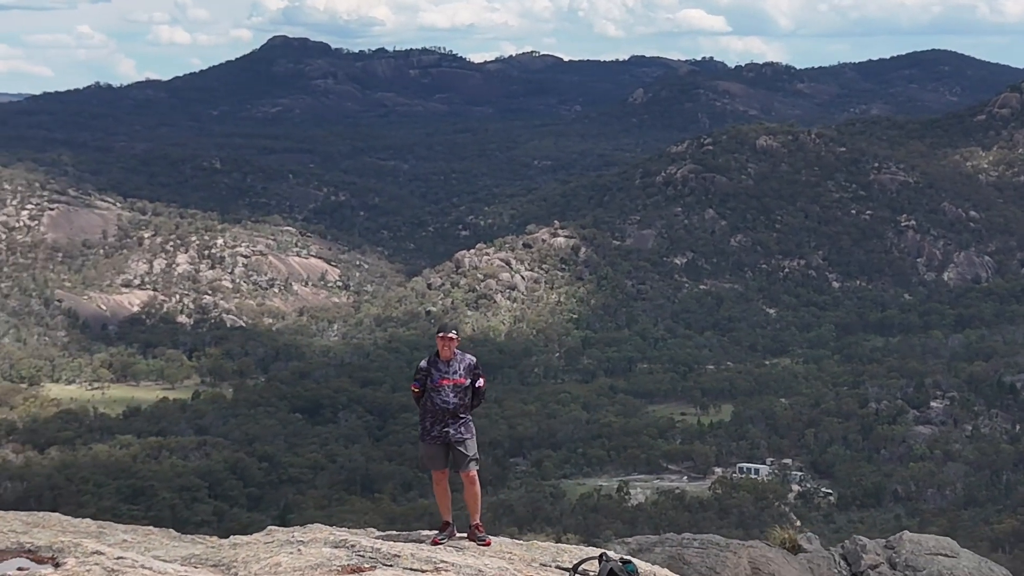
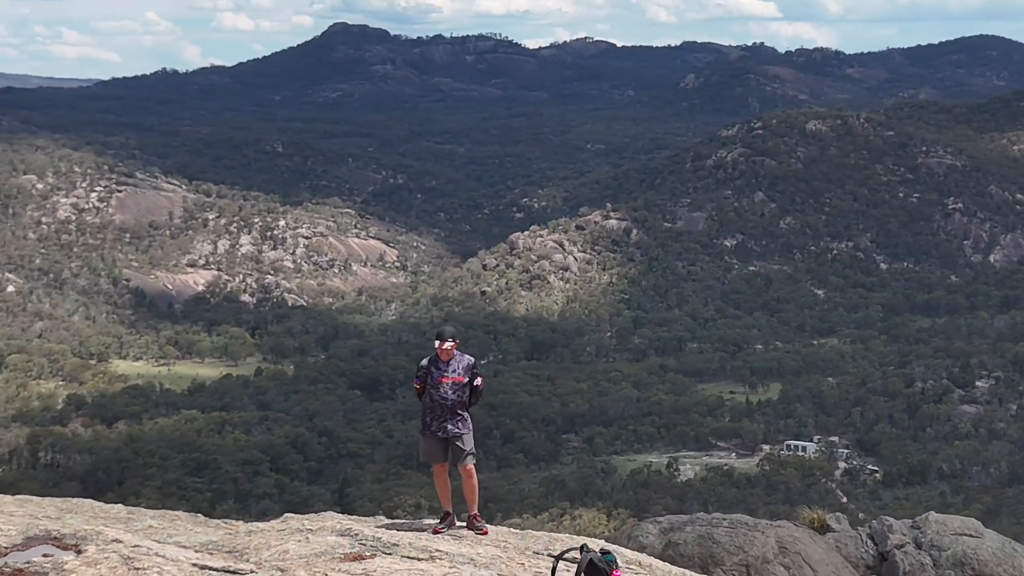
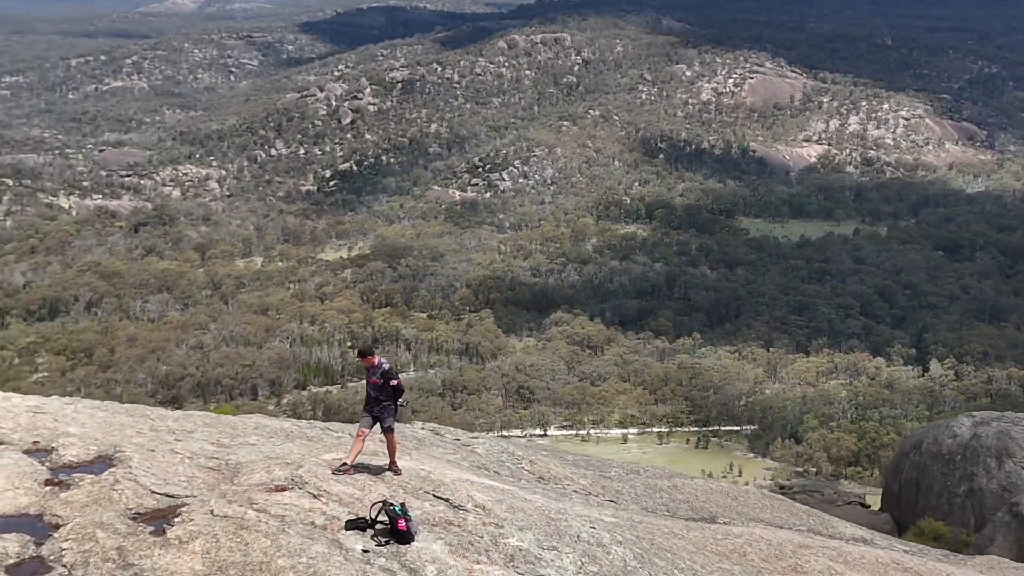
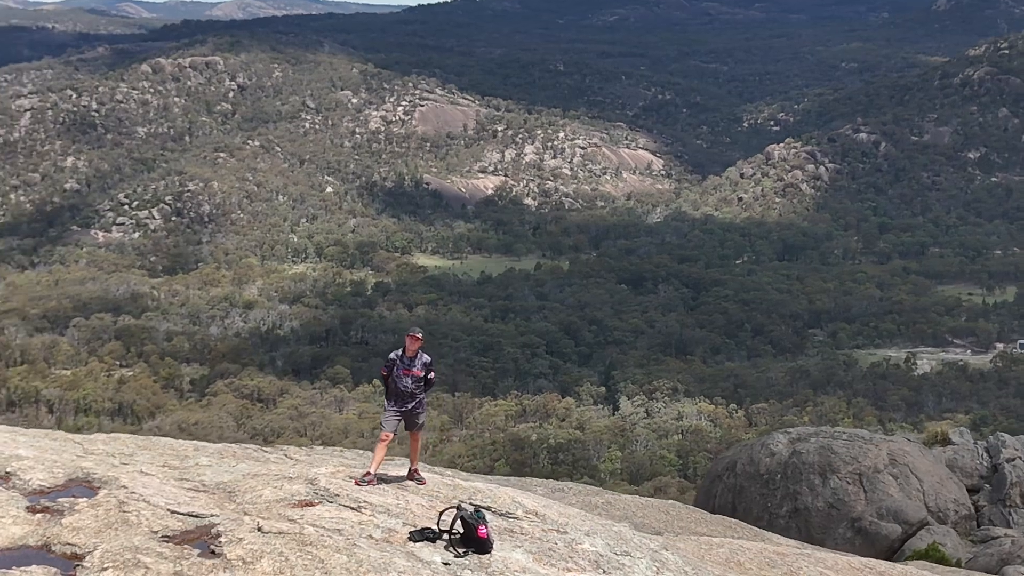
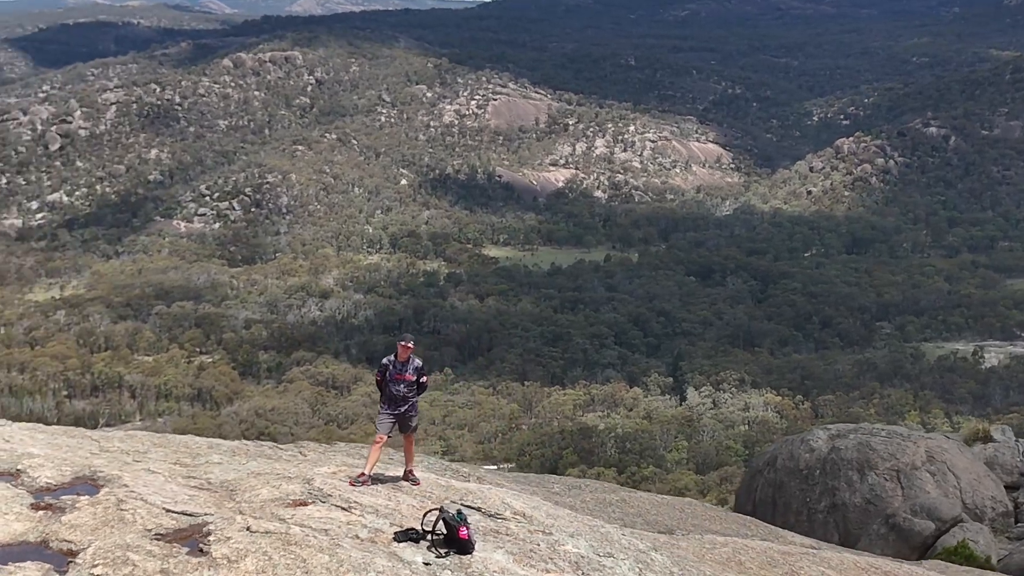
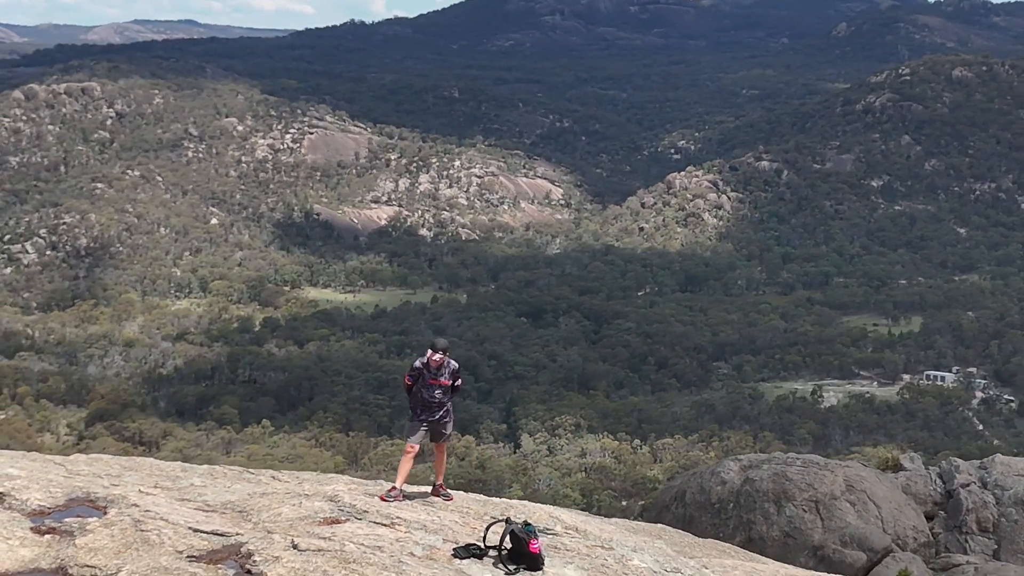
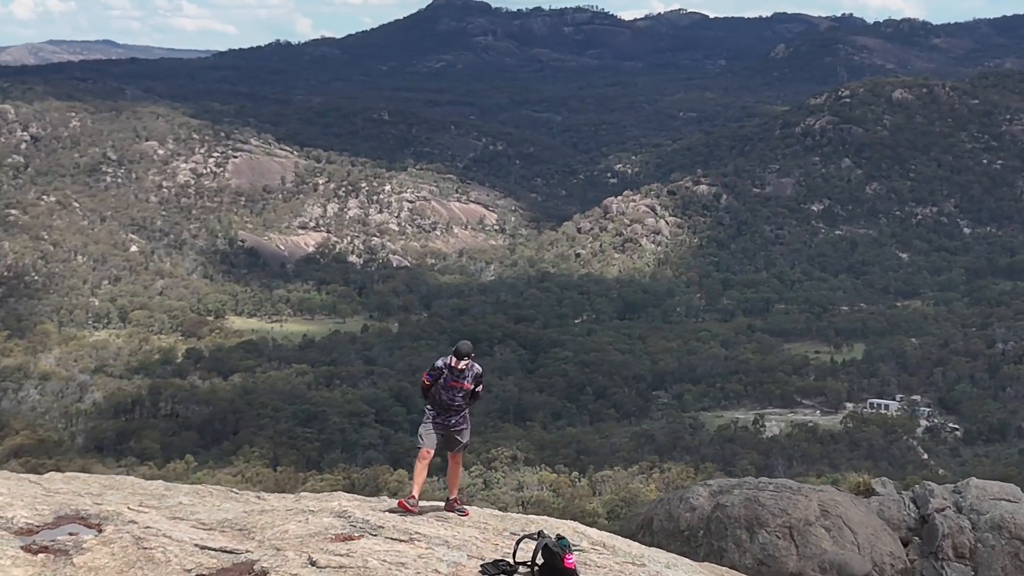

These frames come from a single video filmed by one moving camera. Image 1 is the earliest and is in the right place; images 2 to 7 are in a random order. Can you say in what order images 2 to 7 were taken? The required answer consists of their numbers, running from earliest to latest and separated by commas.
2, 7, 6, 4, 5, 3
